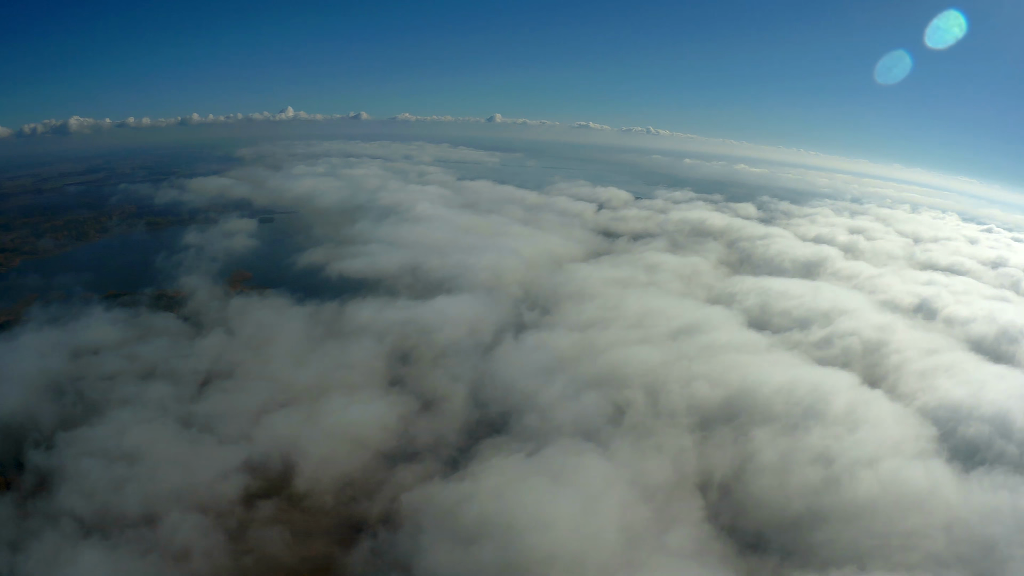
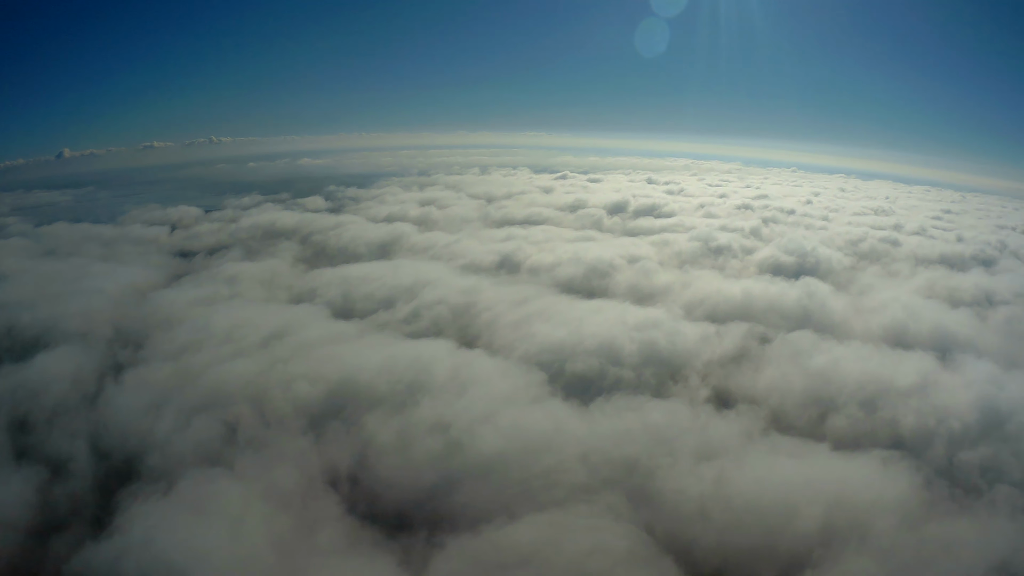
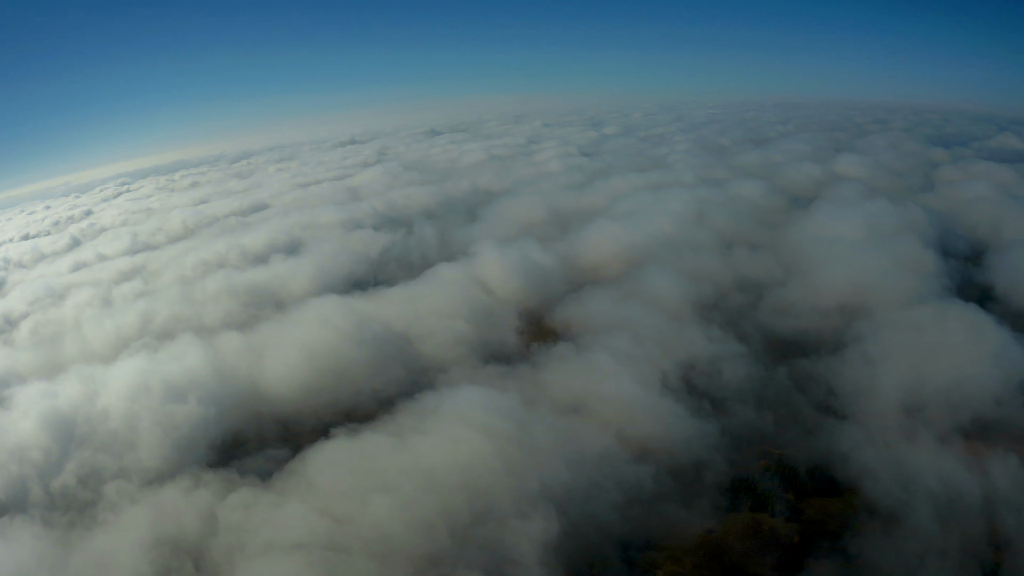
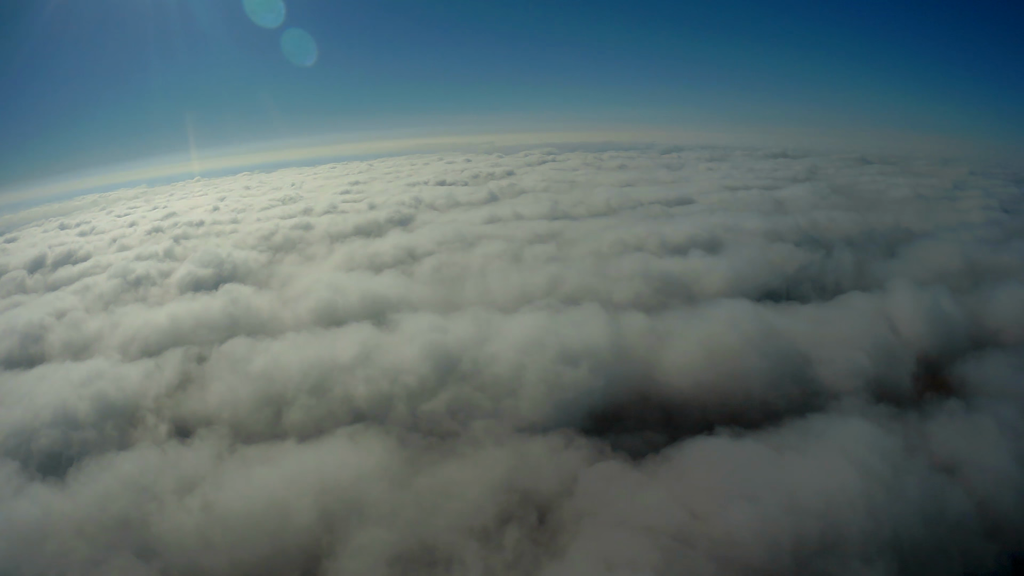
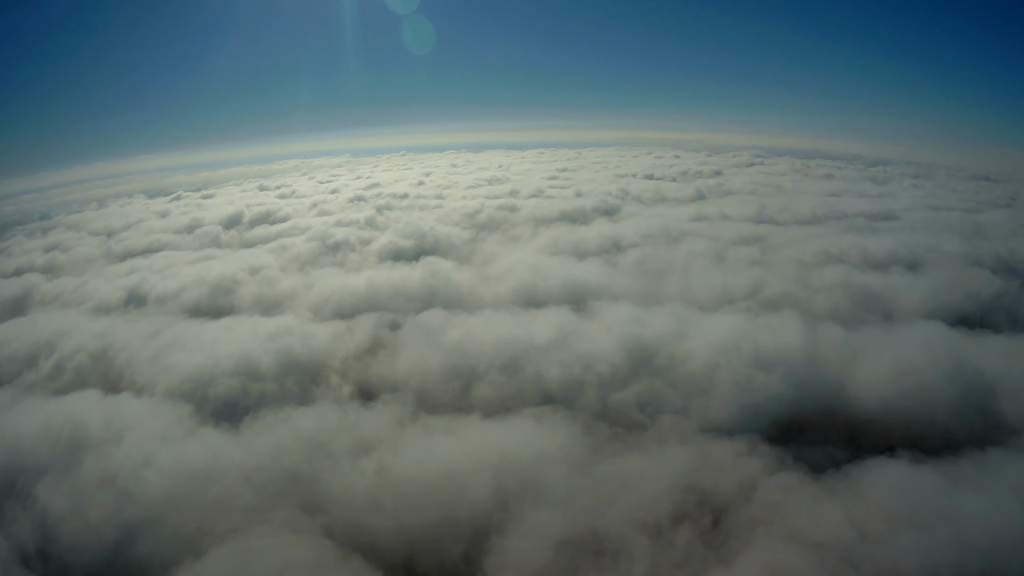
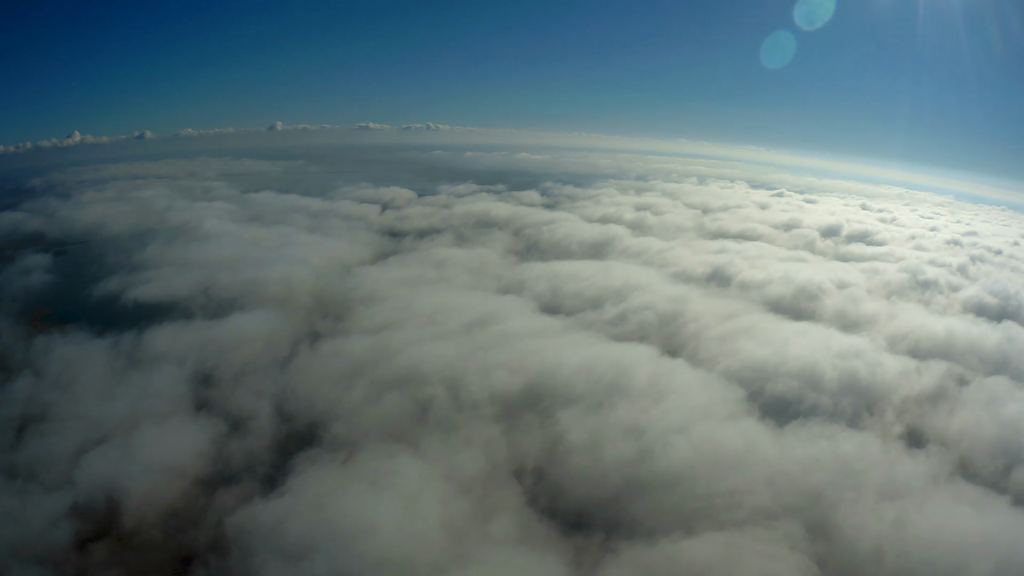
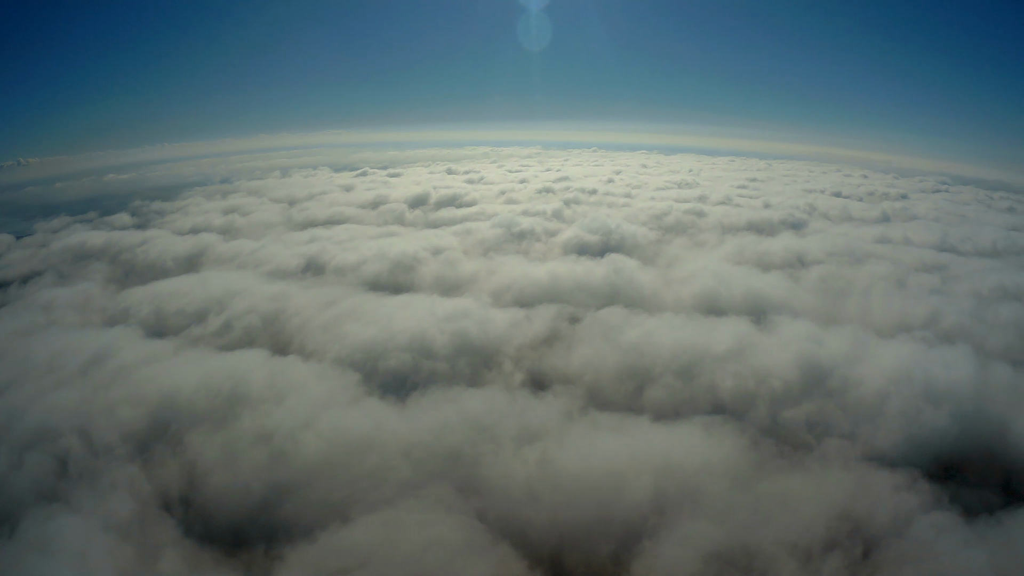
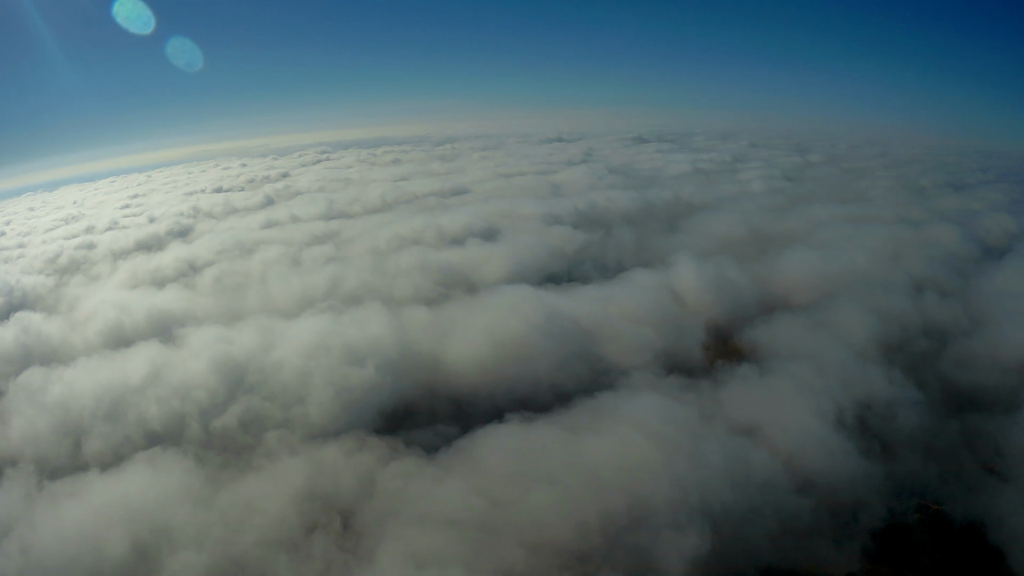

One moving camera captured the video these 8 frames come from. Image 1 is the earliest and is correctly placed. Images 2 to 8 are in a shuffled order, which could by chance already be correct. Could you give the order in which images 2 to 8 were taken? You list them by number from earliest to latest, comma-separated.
6, 2, 7, 5, 4, 8, 3
